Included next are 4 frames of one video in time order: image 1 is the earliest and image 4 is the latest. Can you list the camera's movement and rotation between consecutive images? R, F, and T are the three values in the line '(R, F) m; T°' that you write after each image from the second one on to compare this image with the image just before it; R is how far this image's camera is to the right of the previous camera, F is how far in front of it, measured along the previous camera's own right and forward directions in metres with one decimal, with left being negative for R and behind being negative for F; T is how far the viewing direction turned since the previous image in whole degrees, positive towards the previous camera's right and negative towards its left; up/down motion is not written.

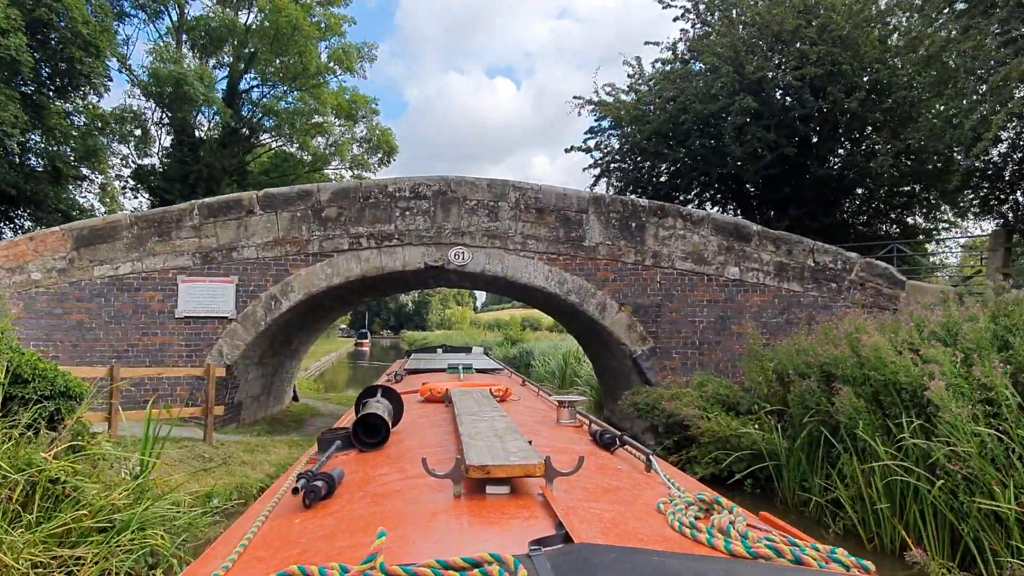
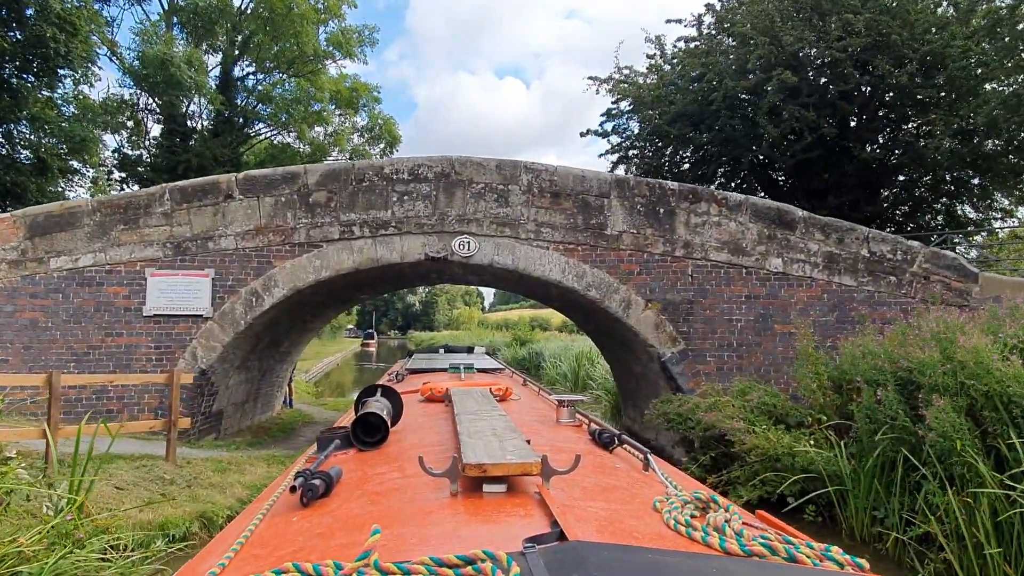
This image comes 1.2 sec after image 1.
(0.0, +0.9) m; -1°
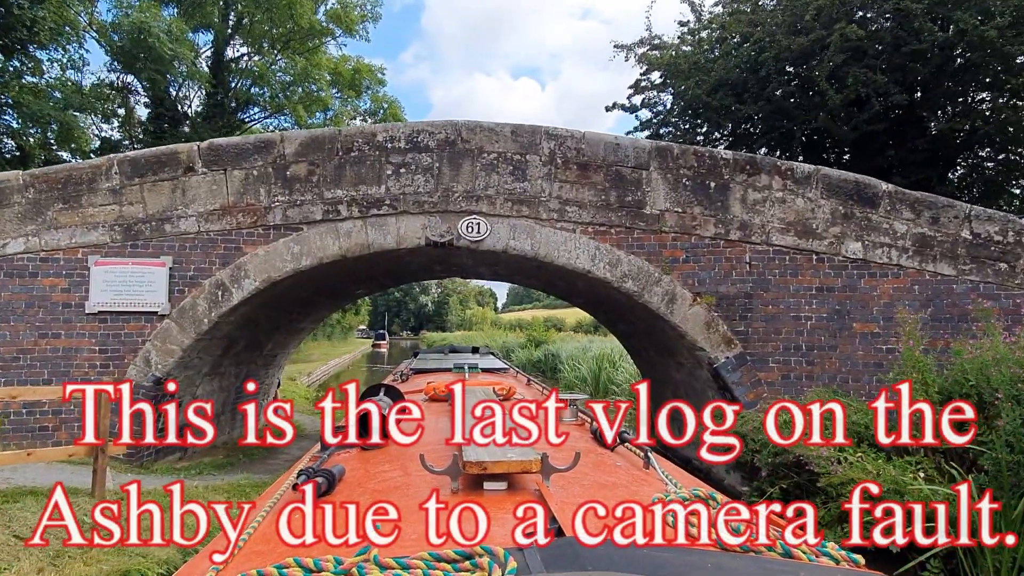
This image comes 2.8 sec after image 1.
(-0.1, +1.2) m; -1°
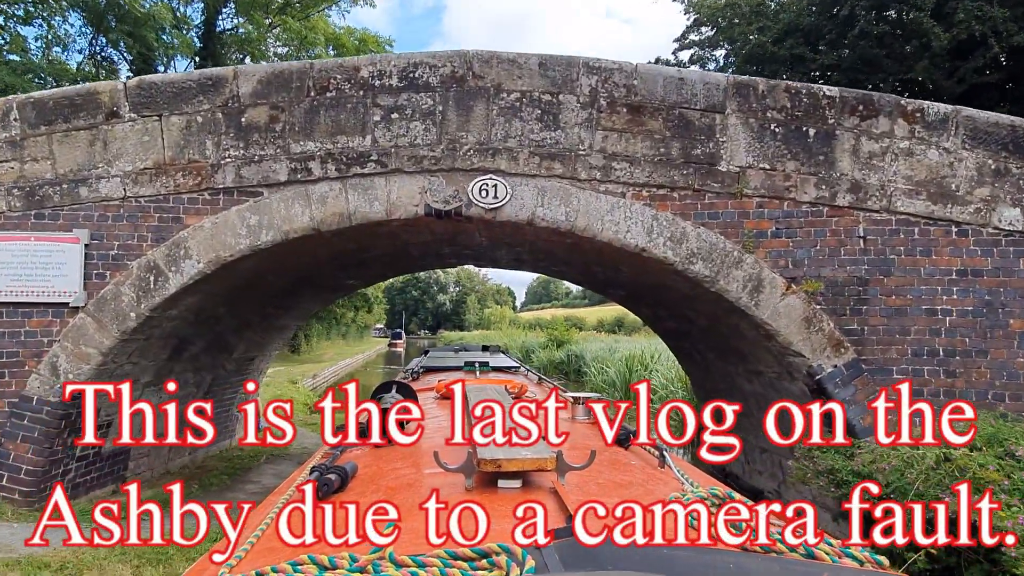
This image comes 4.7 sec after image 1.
(-0.1, +1.5) m; -2°
